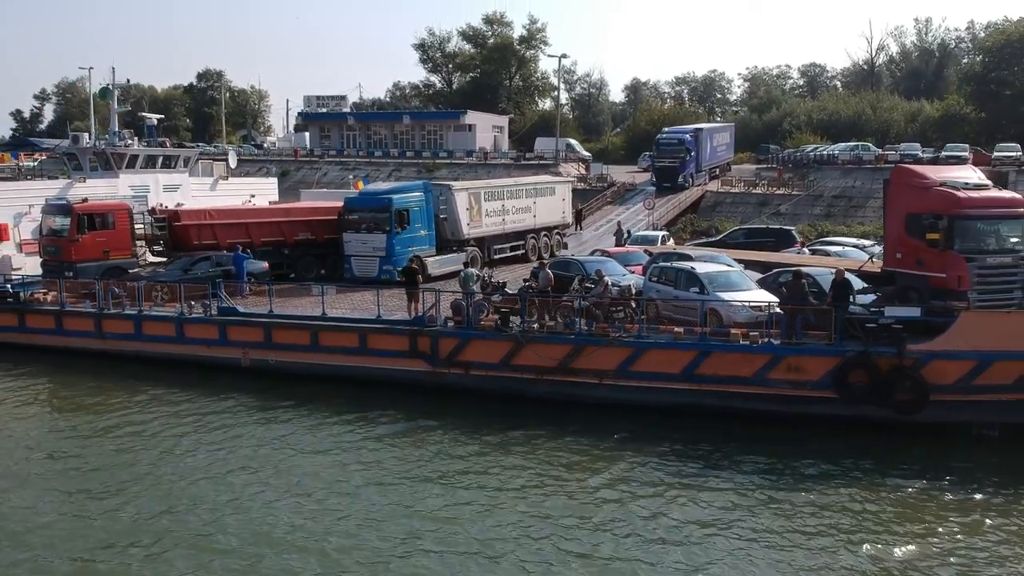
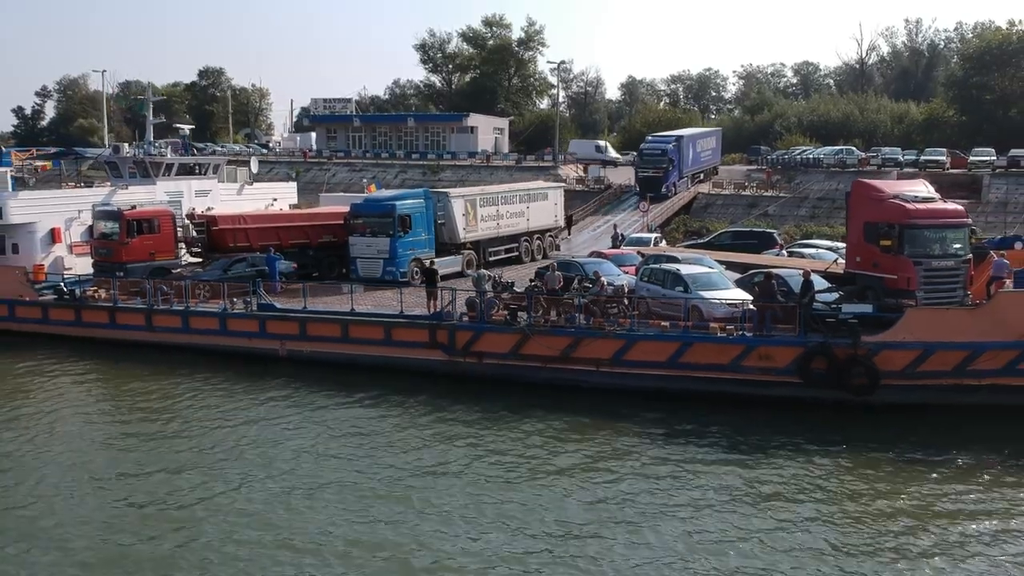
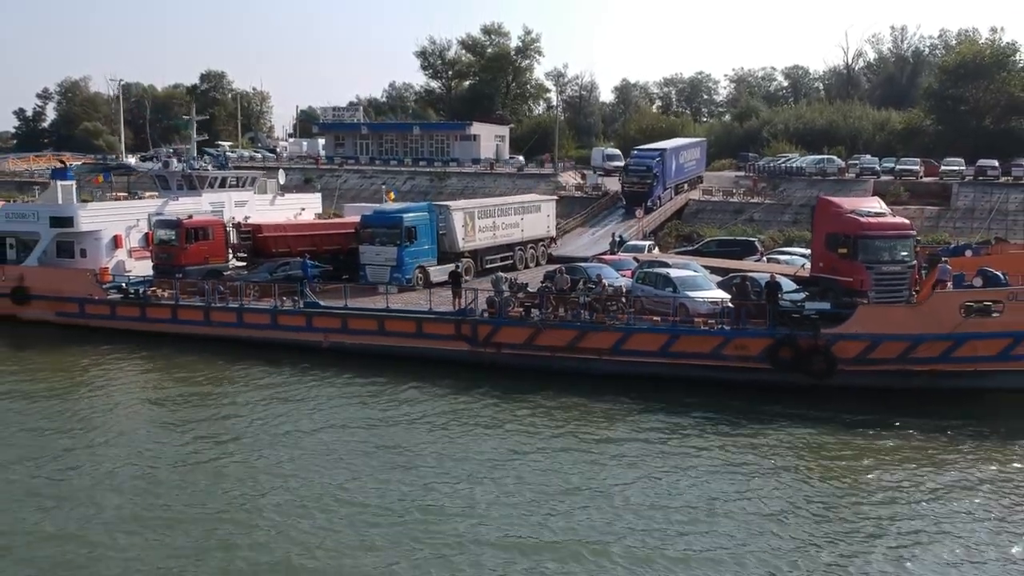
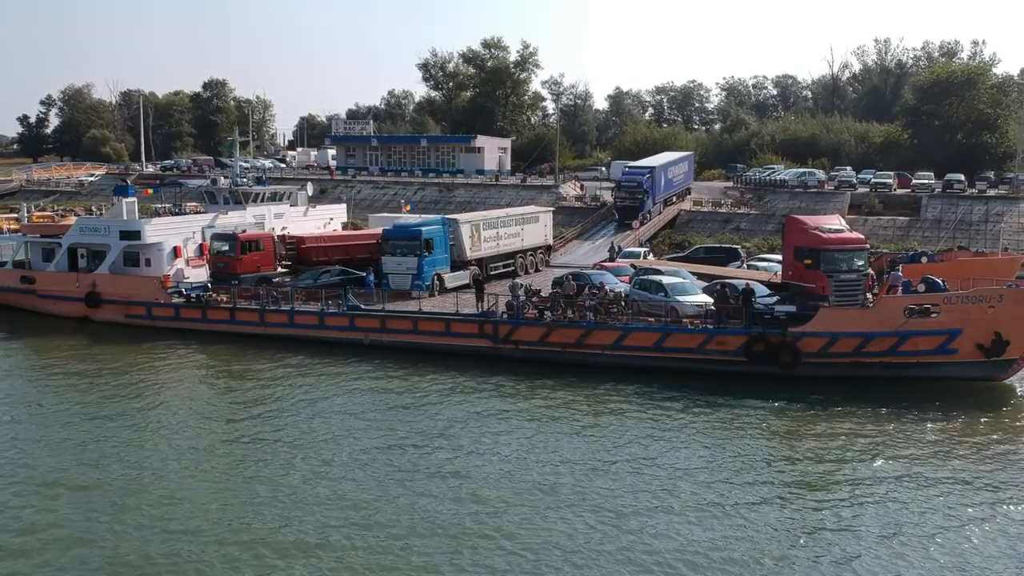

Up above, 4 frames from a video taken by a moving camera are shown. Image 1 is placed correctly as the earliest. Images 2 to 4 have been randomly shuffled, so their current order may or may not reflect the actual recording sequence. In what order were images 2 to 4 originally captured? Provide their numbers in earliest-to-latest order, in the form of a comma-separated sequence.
2, 3, 4
